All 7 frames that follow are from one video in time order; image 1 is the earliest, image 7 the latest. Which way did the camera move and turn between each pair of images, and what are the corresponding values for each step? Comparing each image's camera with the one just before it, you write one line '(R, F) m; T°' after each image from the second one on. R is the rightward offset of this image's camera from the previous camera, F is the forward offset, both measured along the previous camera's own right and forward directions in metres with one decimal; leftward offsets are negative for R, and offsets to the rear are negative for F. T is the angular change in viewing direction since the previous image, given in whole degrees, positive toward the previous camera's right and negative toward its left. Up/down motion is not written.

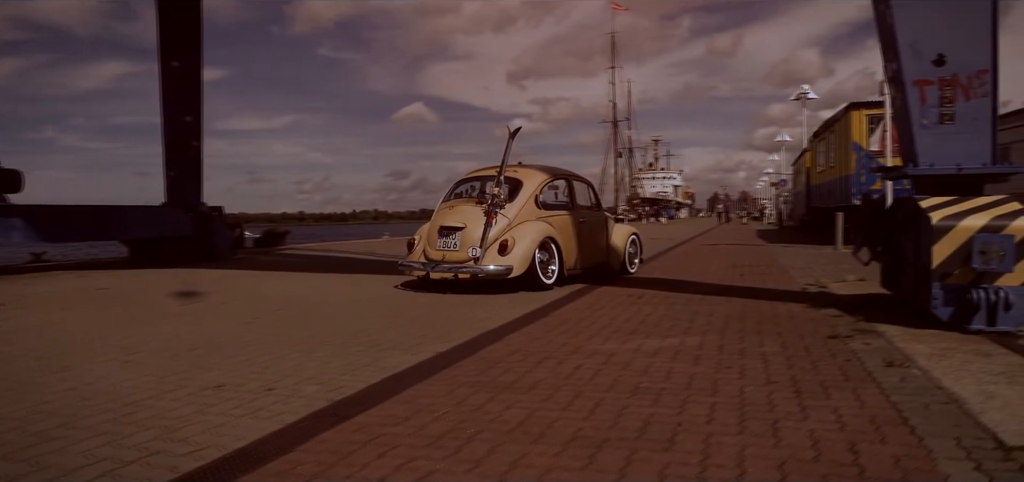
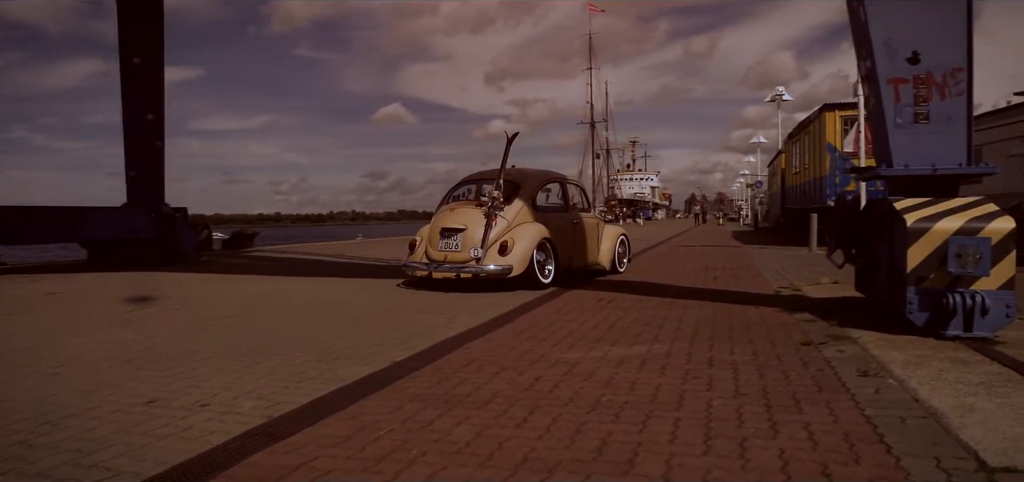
(+0.2, +0.3) m; +2°
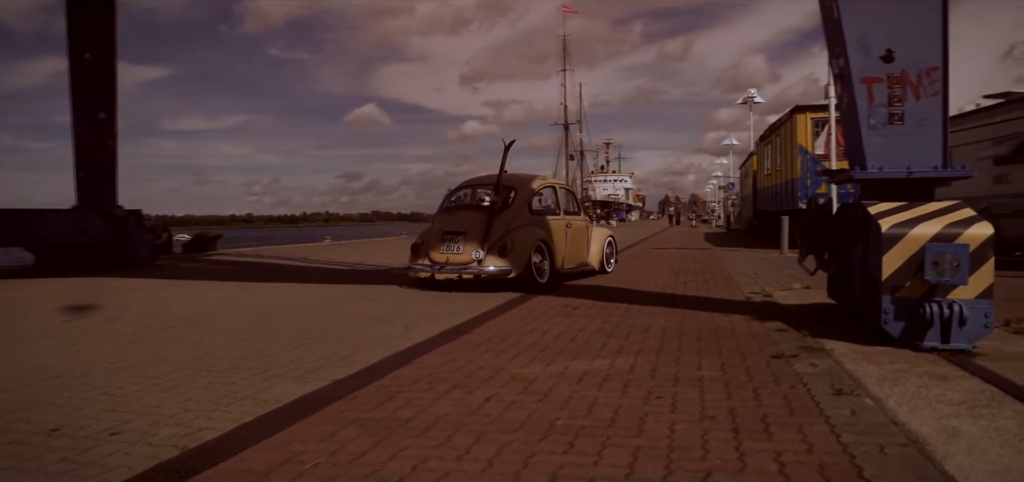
(+0.2, +0.4) m; +2°
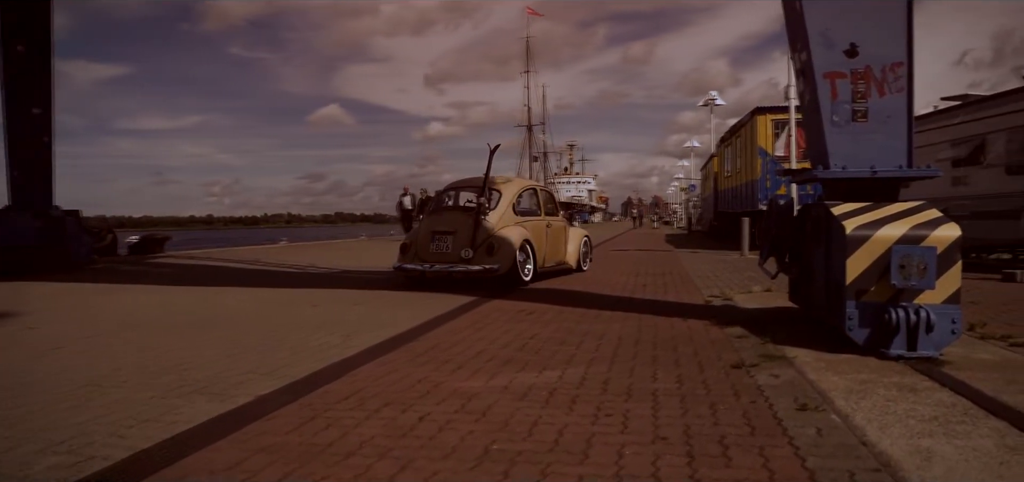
(+0.2, +0.5) m; +3°
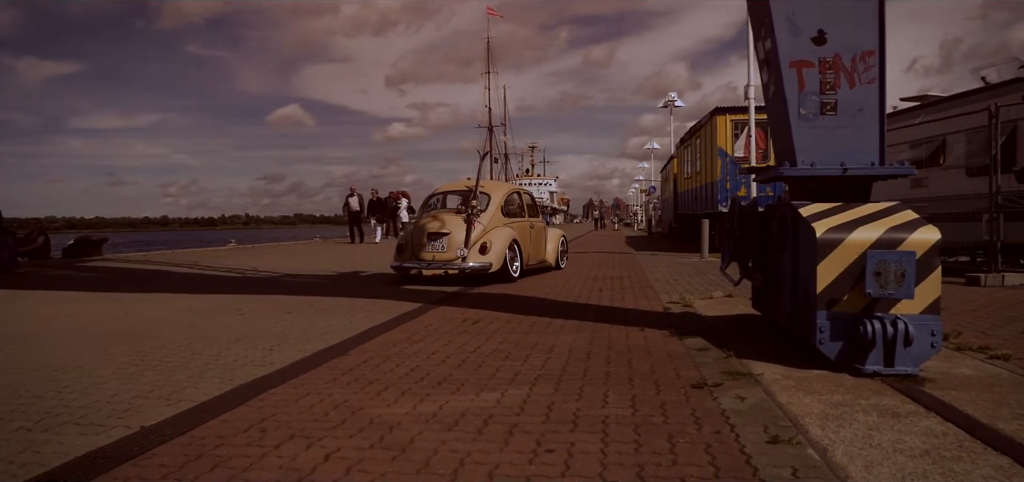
(+0.2, +0.7) m; +3°
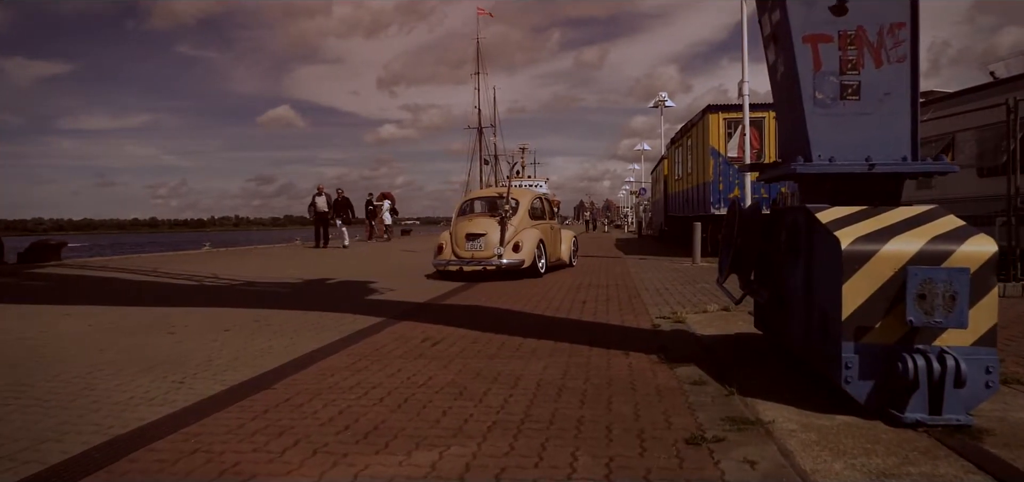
(+0.3, +1.2) m; +1°
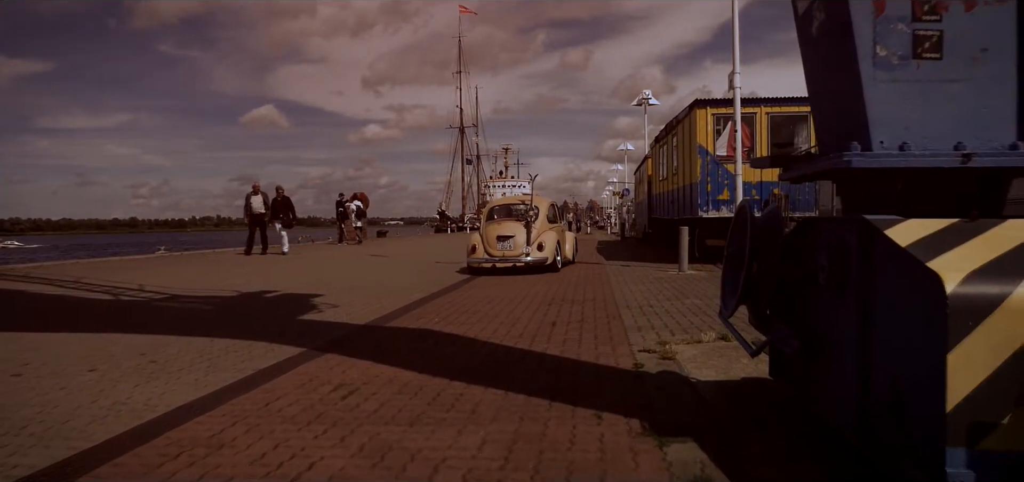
(+0.3, +1.8) m; +1°
